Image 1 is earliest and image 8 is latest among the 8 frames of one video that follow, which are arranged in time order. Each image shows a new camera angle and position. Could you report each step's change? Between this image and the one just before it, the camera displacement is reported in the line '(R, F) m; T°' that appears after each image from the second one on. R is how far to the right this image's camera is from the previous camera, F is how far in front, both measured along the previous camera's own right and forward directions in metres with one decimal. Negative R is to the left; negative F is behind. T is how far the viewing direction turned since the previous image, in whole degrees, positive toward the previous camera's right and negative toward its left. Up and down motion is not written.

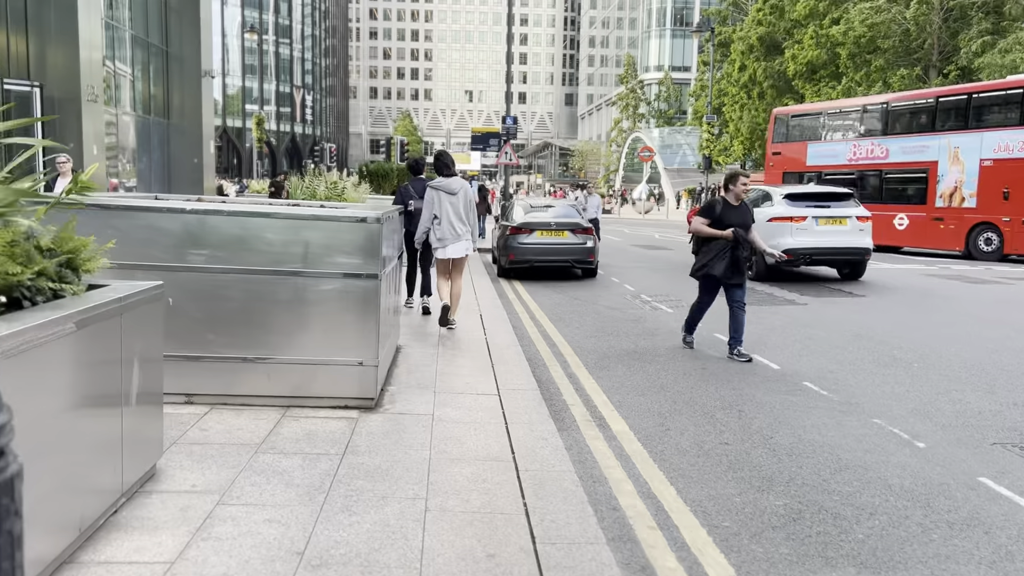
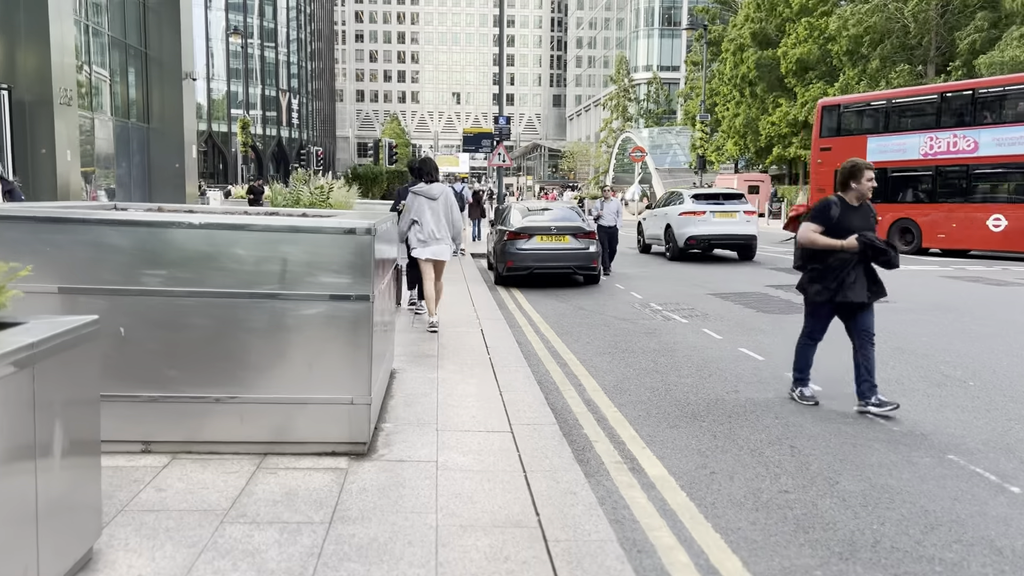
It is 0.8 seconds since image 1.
(-0.2, +0.9) m; +1°
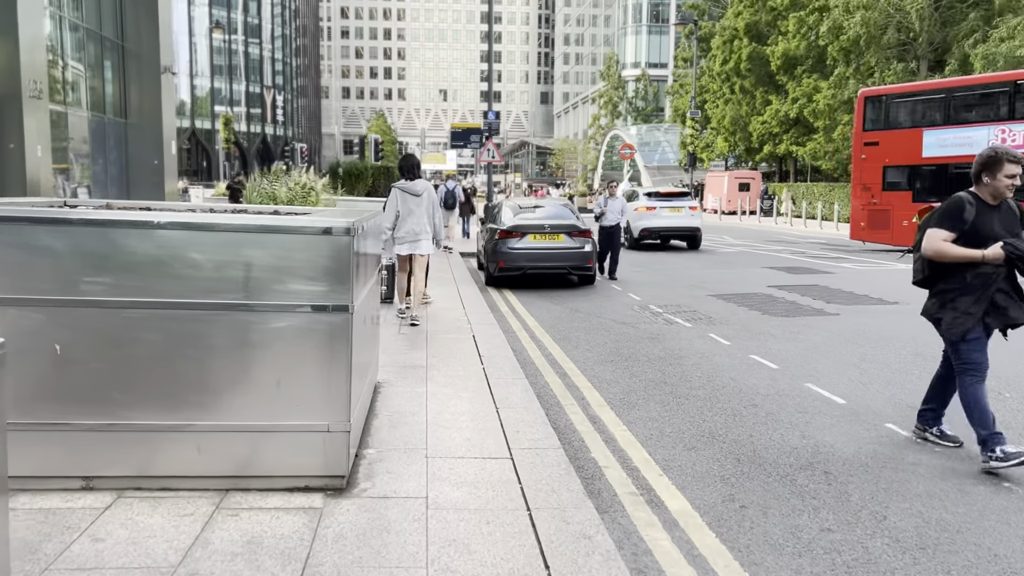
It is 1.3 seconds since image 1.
(-0.1, +0.6) m; +1°
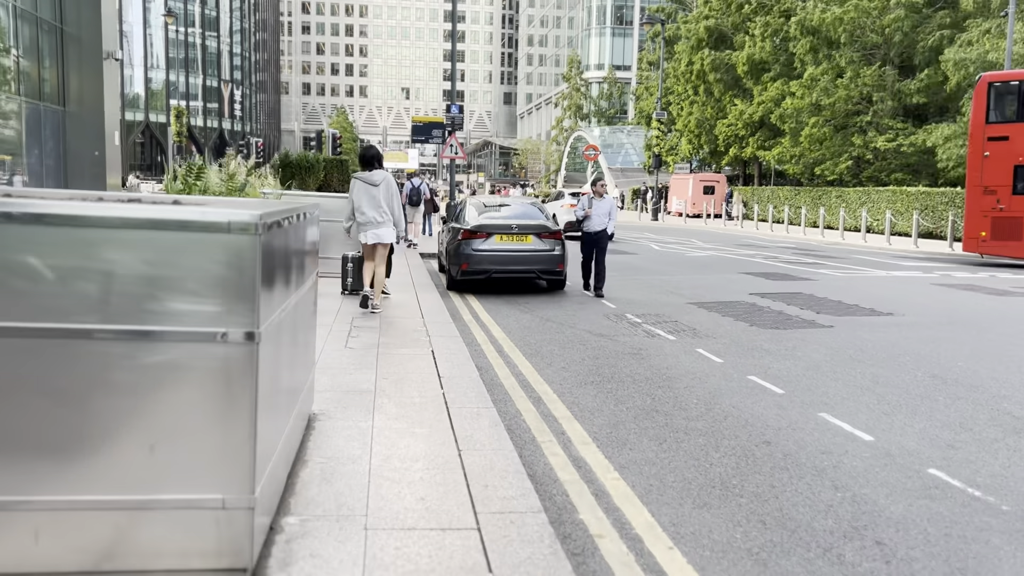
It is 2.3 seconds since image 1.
(0.0, +1.1) m; +3°
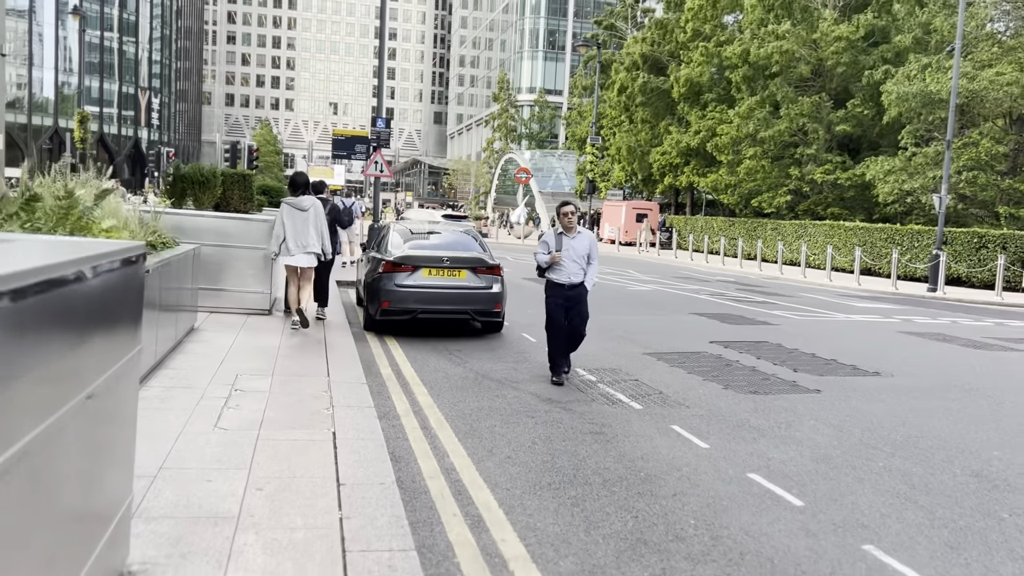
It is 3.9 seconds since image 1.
(0.0, +1.8) m; +5°
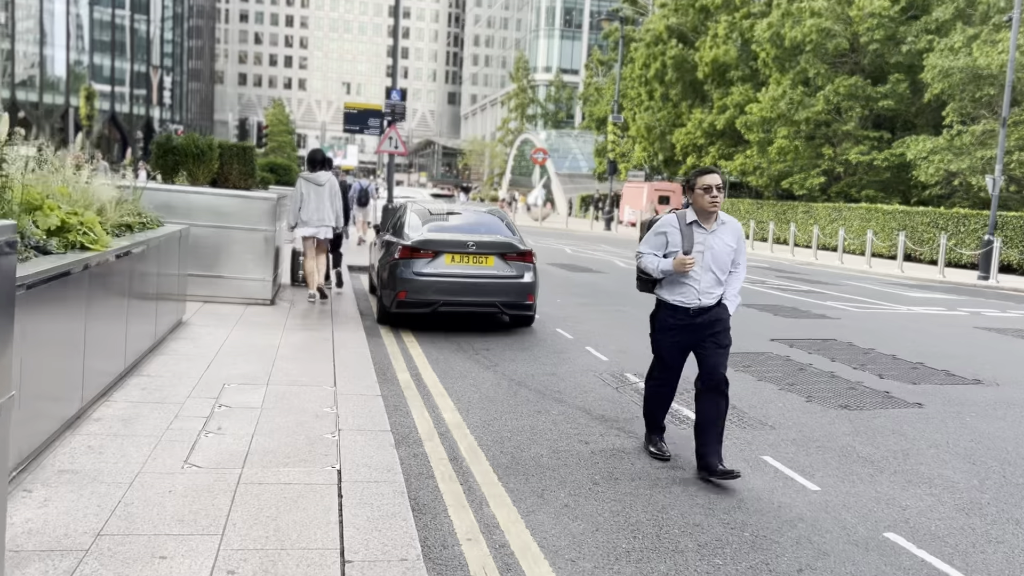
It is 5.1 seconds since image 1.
(-0.3, +1.4) m; -1°
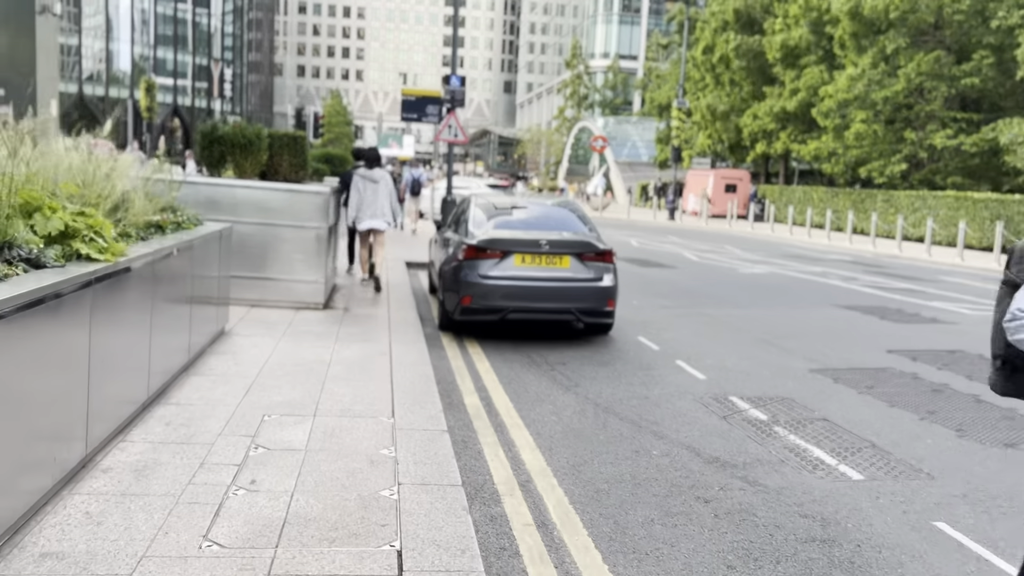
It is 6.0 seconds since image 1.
(-0.2, +1.1) m; -4°
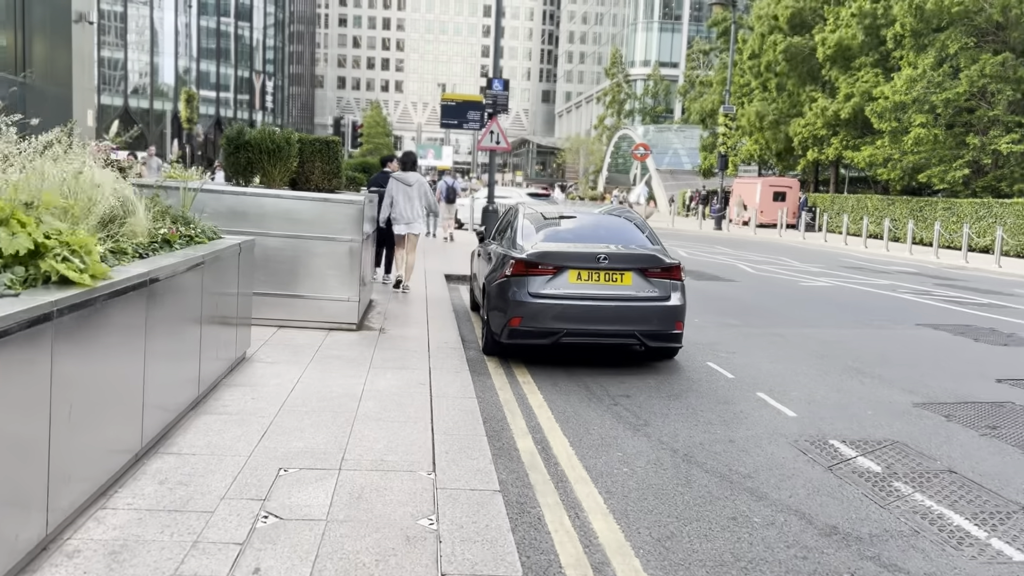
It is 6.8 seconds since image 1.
(-0.1, +0.9) m; -3°
